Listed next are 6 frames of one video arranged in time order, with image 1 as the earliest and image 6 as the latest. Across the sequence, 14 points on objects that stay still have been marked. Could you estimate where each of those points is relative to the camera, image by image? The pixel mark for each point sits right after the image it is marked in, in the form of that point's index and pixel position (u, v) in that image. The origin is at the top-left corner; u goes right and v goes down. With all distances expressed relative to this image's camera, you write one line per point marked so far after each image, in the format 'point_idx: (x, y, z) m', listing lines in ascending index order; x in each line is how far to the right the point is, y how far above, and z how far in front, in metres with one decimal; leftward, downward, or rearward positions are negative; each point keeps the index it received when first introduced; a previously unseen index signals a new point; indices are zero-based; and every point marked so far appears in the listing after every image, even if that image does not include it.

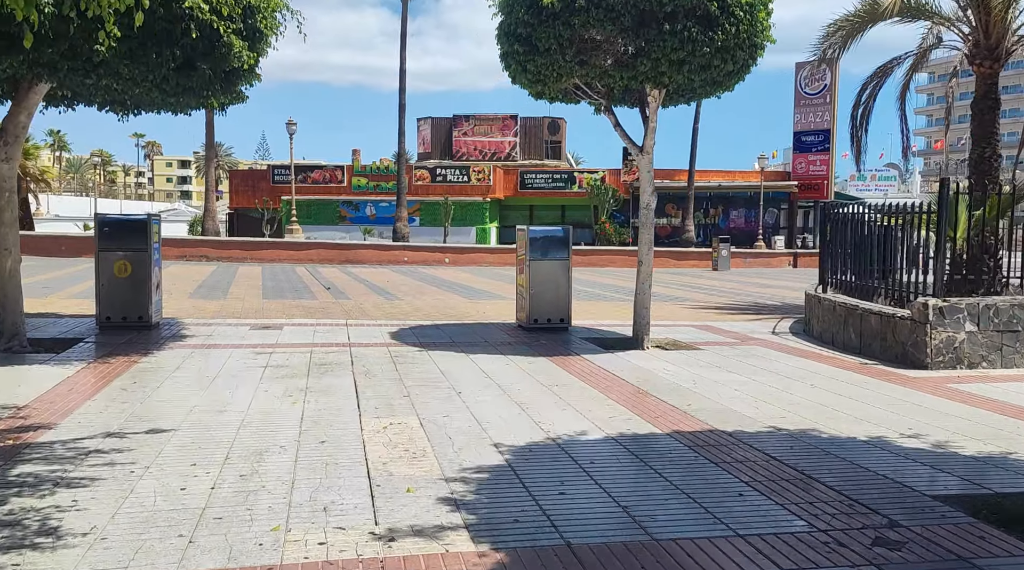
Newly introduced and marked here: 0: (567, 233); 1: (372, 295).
0: (+0.8, +0.8, +12.9) m
1: (-2.8, -0.2, +18.3) m
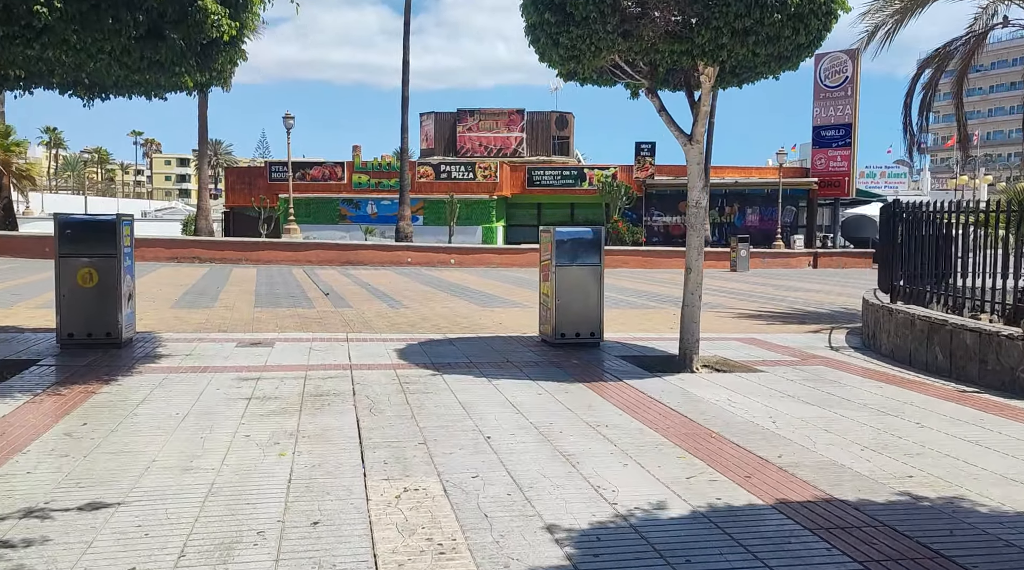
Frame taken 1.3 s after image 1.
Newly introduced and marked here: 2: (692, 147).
0: (+1.1, +0.6, +11.3) m
1: (-2.5, -0.3, +16.7) m
2: (+1.9, +1.5, +9.7) m
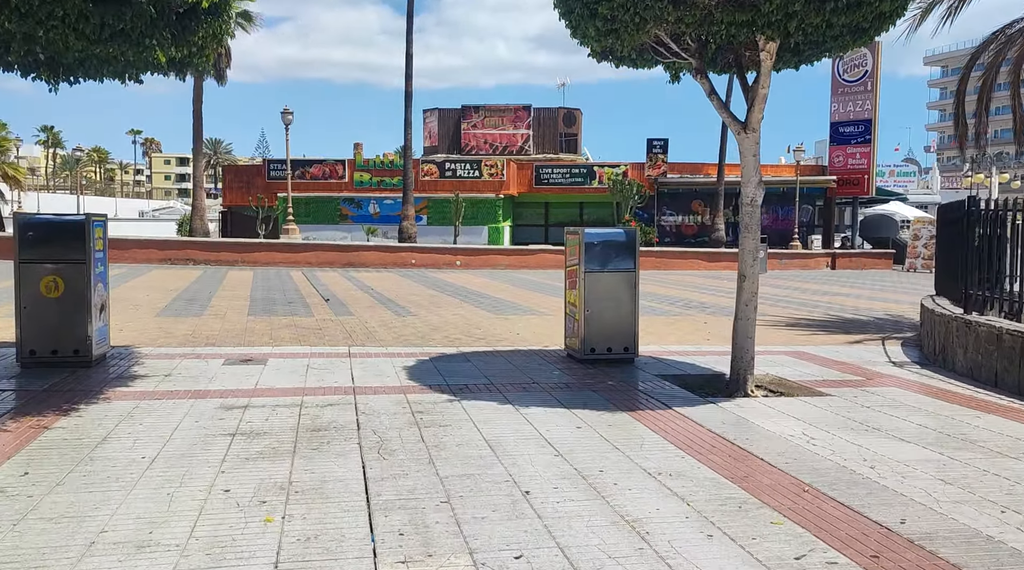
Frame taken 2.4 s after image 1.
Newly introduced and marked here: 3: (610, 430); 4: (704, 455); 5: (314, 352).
0: (+1.3, +0.5, +10.1) m
1: (-2.3, -0.4, +15.4) m
2: (+2.2, +1.4, +8.4) m
3: (+0.7, -1.1, +6.7) m
4: (+1.3, -1.1, +6.0) m
5: (-2.3, -0.8, +10.3) m
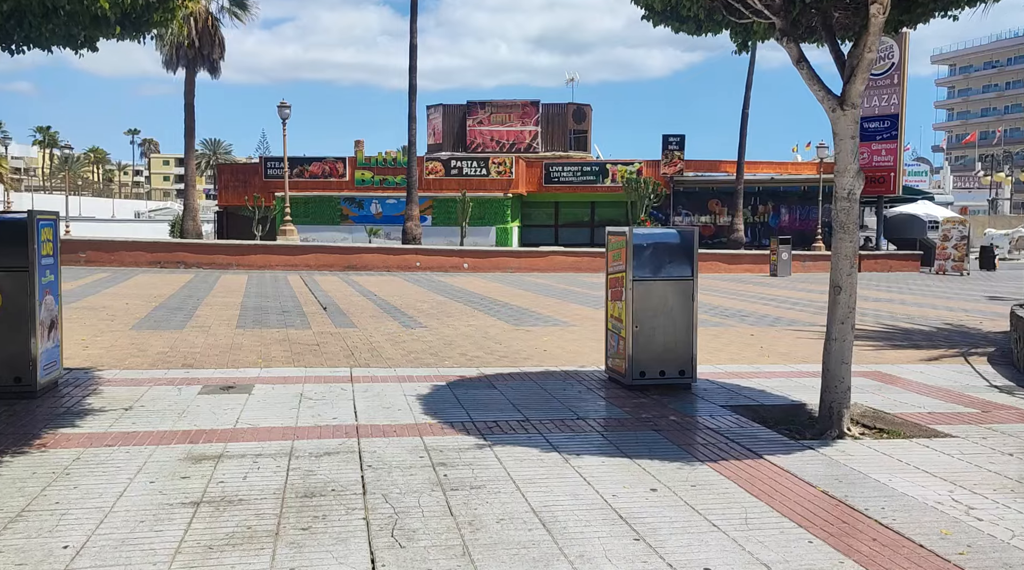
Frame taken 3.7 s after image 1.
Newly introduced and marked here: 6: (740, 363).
0: (+1.7, +0.4, +8.4) m
1: (-1.9, -0.5, +13.8) m
2: (+2.5, +1.3, +6.8) m
3: (+1.0, -1.2, +5.1) m
4: (+1.6, -1.2, +4.4) m
5: (-1.9, -0.9, +8.7) m
6: (+2.6, -0.9, +10.3) m
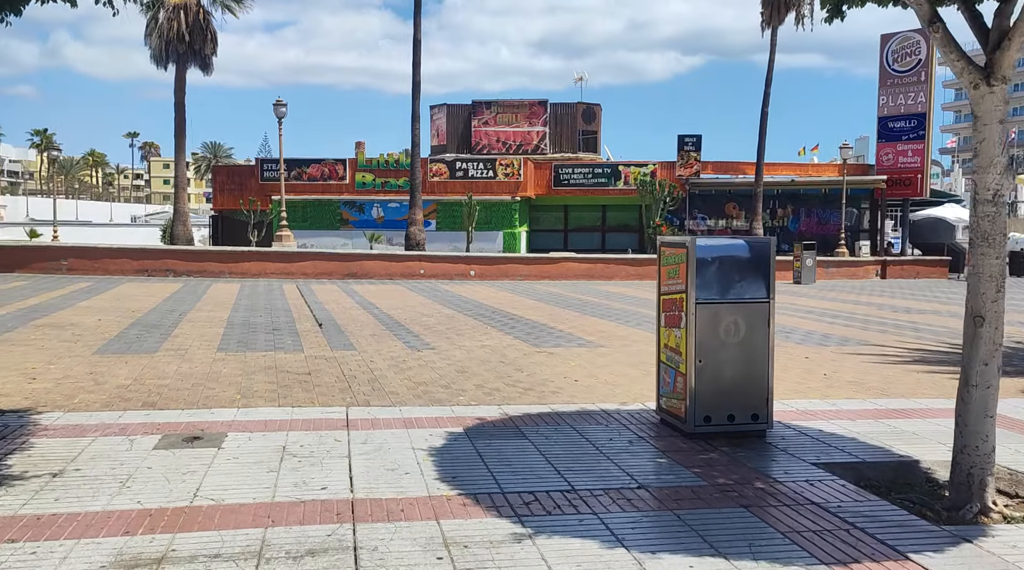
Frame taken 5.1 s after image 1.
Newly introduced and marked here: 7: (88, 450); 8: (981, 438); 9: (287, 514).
0: (+1.9, +0.3, +6.8) m
1: (-1.7, -0.7, +12.2) m
2: (+2.7, +1.1, +5.2) m
3: (+1.3, -1.3, +3.5) m
4: (+1.8, -1.4, +2.8) m
5: (-1.7, -1.1, +7.1) m
6: (+2.9, -1.1, +8.7) m
7: (-2.9, -1.1, +6.1) m
8: (+2.7, -0.9, +5.3) m
9: (-1.2, -1.2, +4.9) m
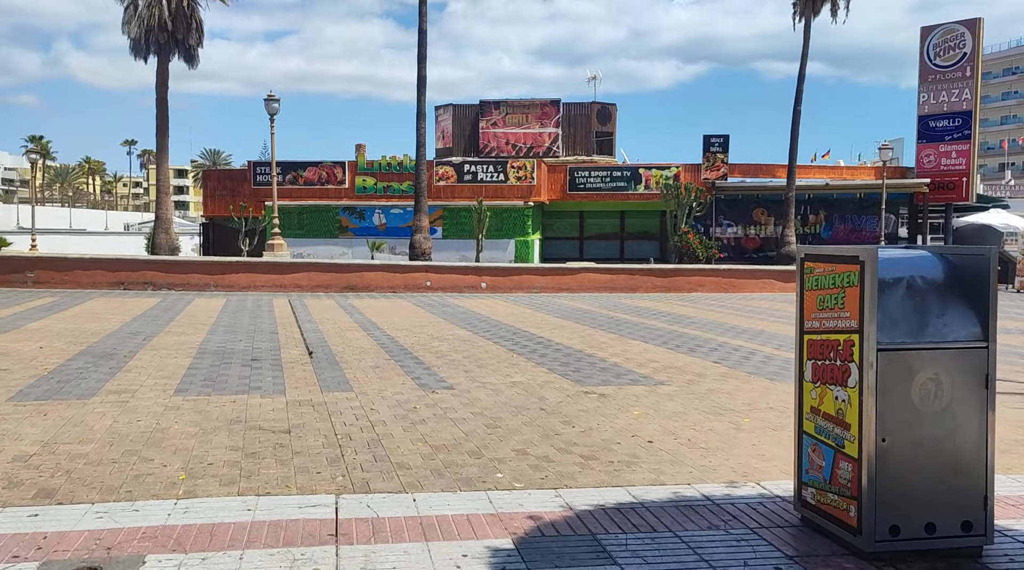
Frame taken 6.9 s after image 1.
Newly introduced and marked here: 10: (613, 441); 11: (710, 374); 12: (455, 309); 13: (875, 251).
0: (+2.3, +0.1, +4.4) m
1: (-1.3, -0.9, +9.8) m
2: (+3.1, +0.9, +2.8) m
3: (+1.7, -1.5, +1.1) m
4: (+2.2, -1.5, +0.3) m
5: (-1.3, -1.2, +4.7) m
6: (+3.2, -1.3, +6.3) m
7: (-2.5, -1.3, +3.7) m
8: (+3.1, -1.1, +2.8) m
9: (-0.8, -1.4, +2.5) m
10: (+0.8, -1.2, +6.9) m
11: (+2.3, -1.0, +10.4) m
12: (-1.2, -0.5, +18.7) m
13: (+1.7, +0.2, +4.3) m
